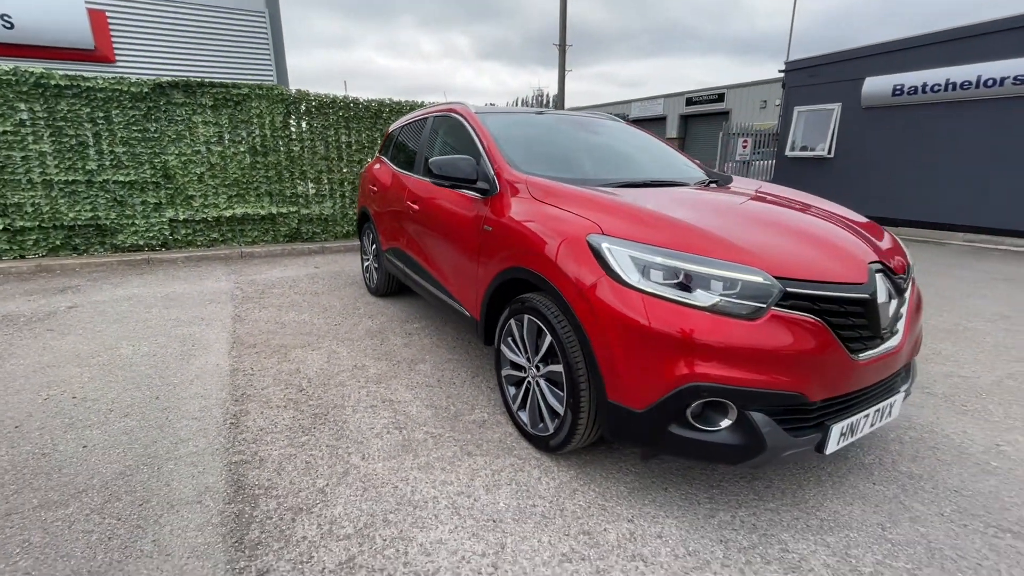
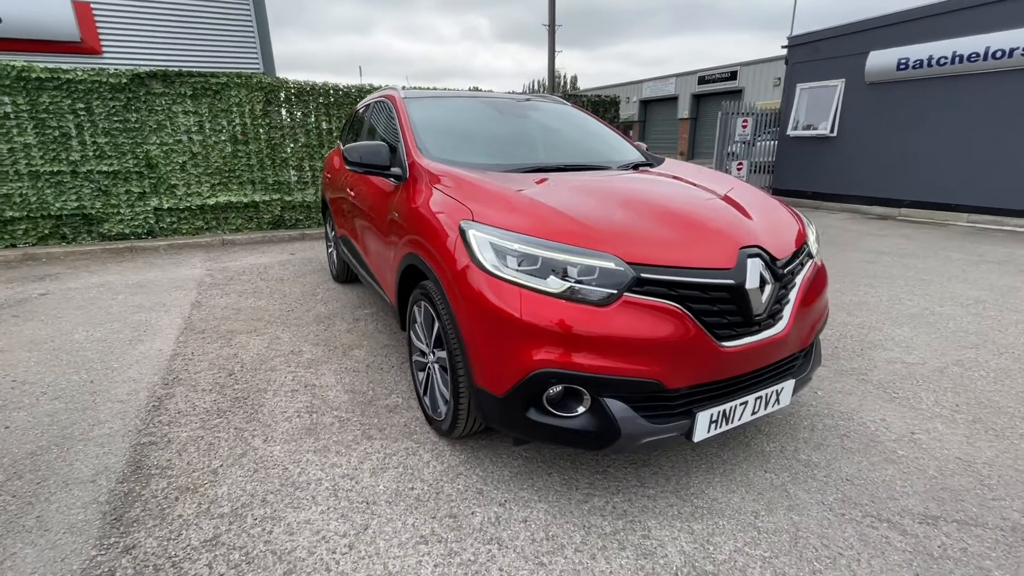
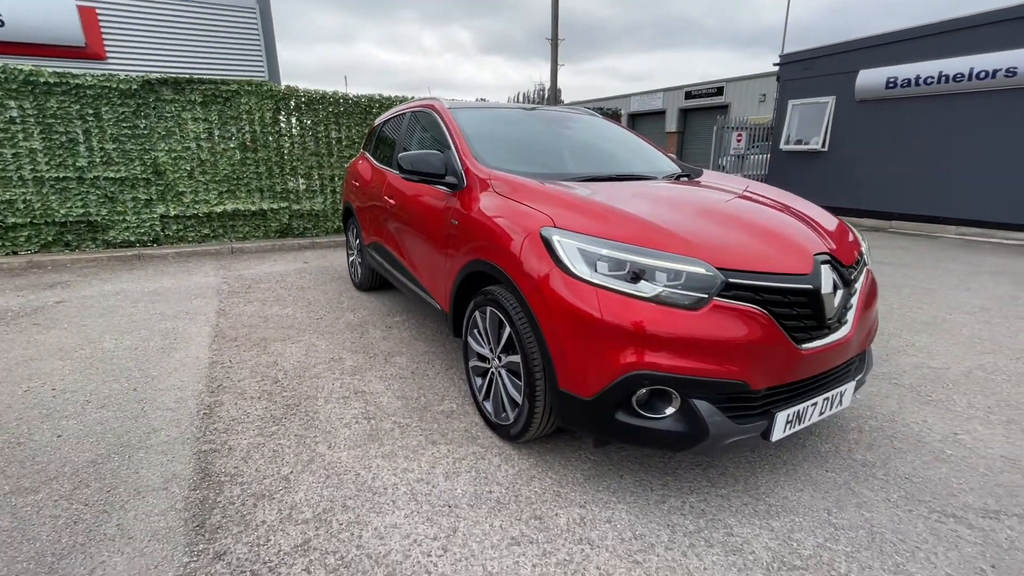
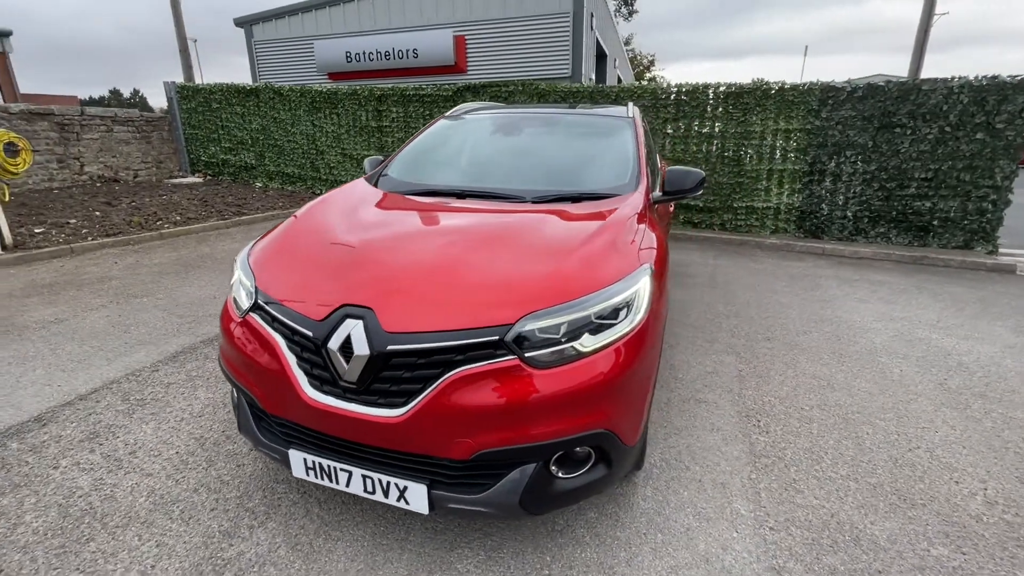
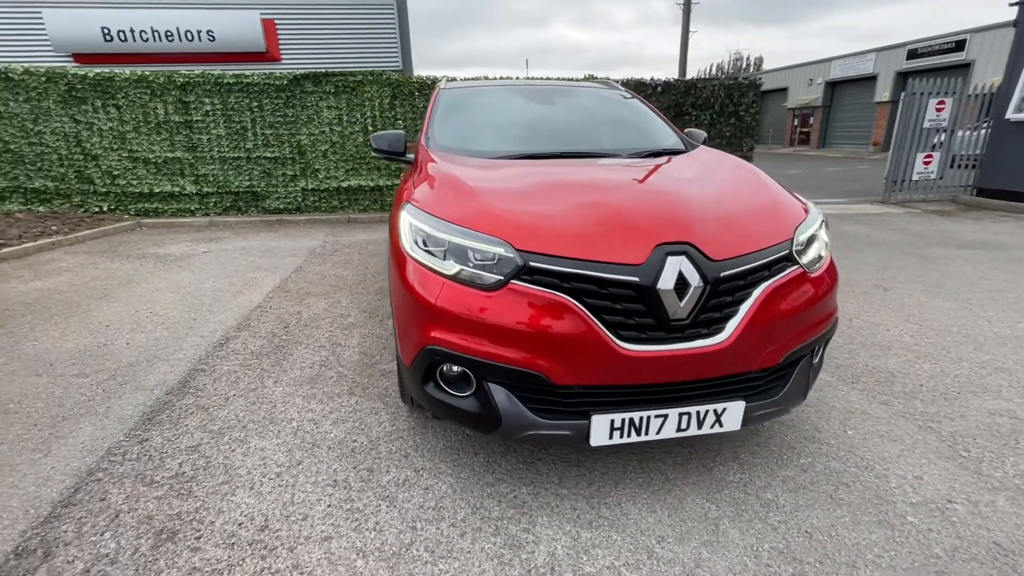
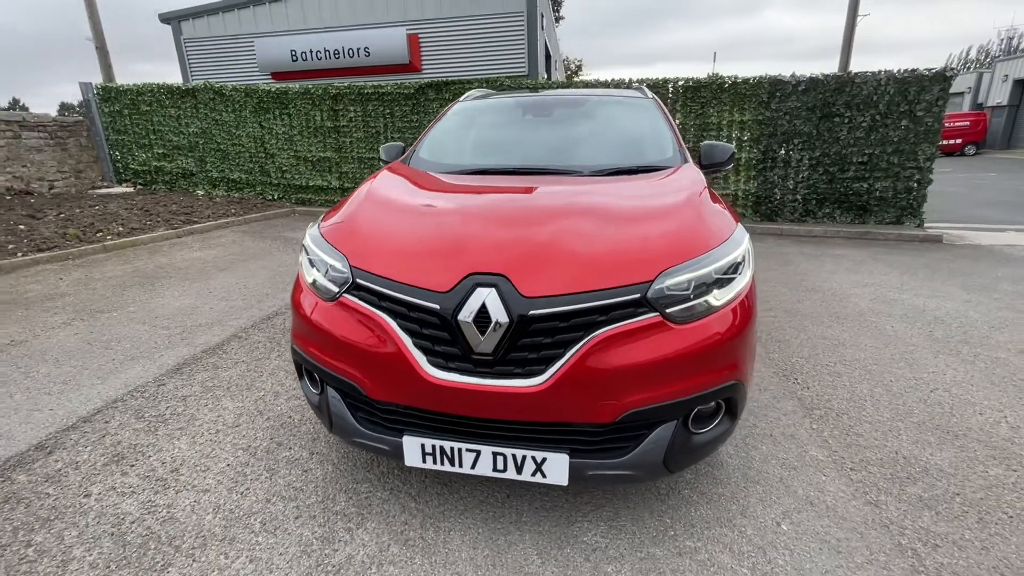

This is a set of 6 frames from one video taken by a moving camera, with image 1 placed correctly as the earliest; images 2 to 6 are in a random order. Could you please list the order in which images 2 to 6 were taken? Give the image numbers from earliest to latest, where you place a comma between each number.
3, 2, 5, 6, 4
